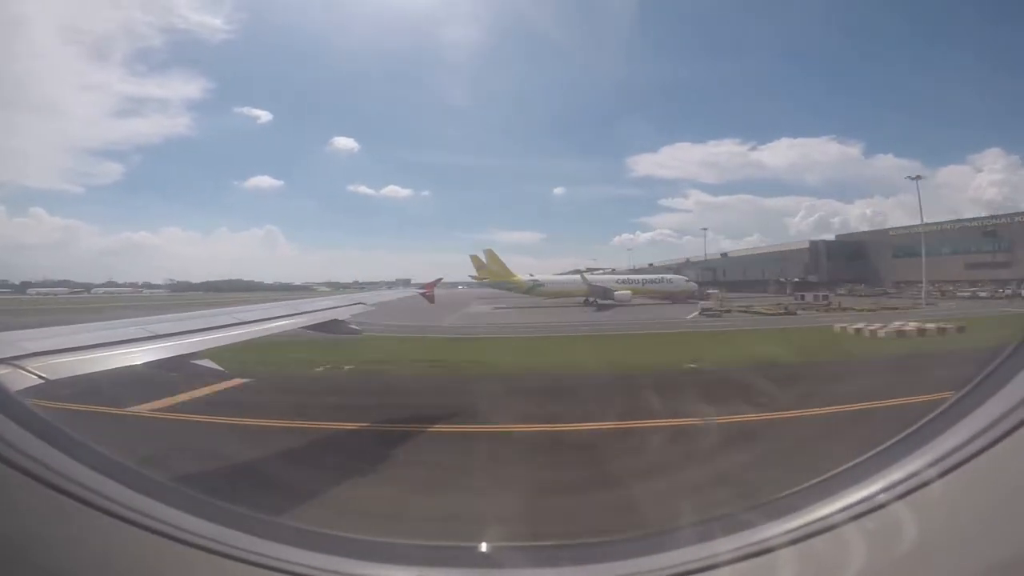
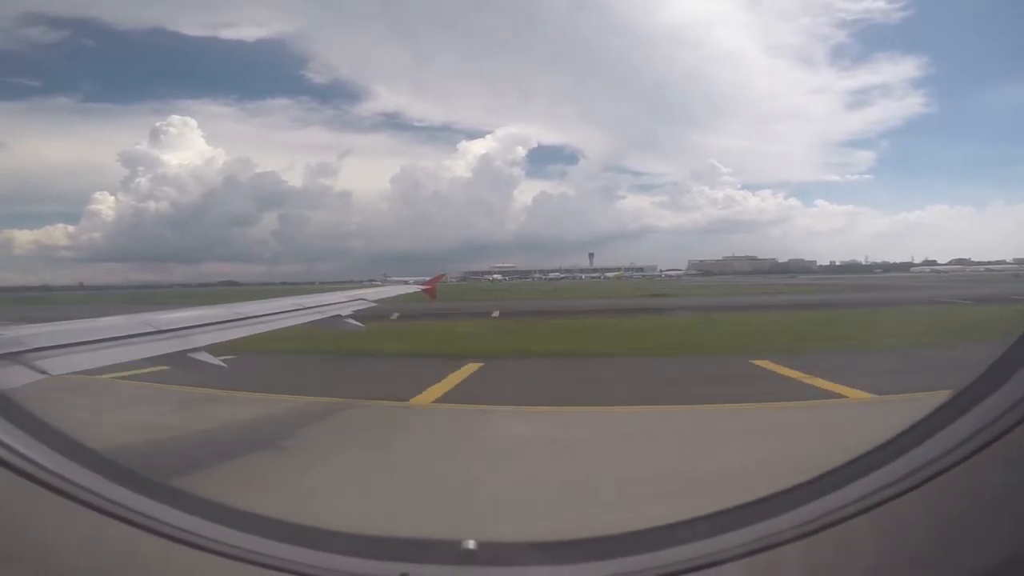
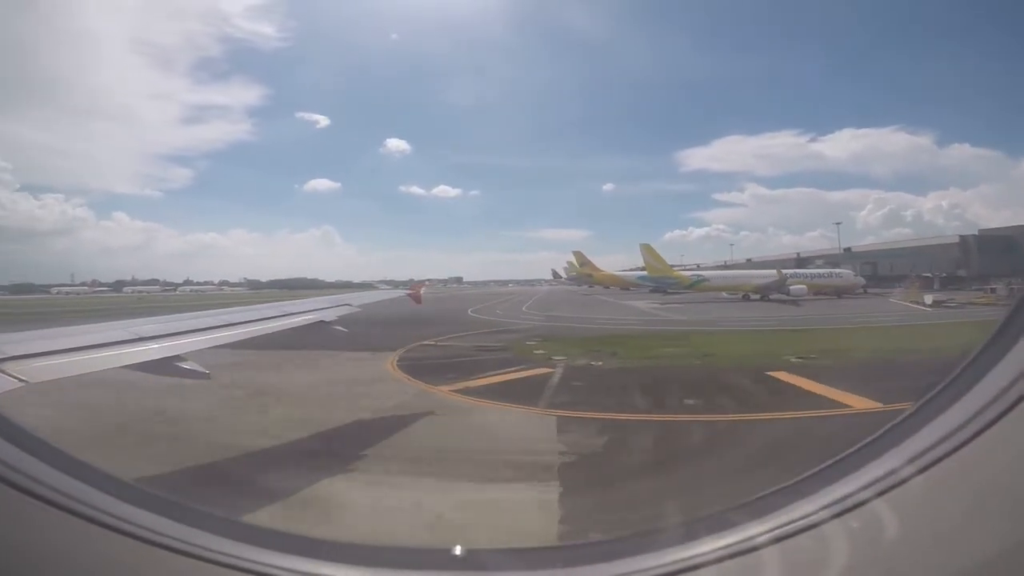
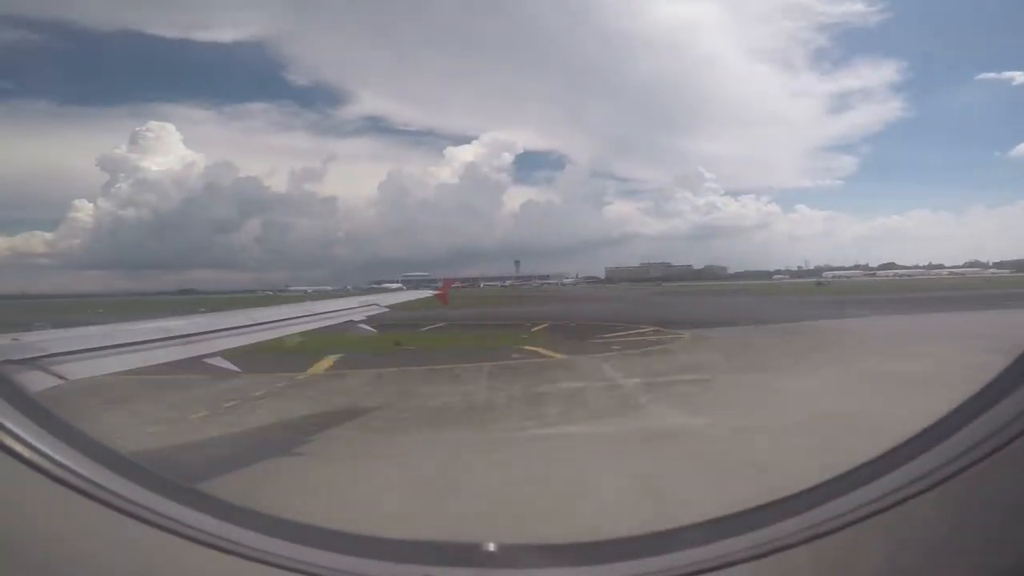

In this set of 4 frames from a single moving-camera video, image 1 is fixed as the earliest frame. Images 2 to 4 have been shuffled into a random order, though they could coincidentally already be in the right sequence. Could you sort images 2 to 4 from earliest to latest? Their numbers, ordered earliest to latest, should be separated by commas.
3, 4, 2
